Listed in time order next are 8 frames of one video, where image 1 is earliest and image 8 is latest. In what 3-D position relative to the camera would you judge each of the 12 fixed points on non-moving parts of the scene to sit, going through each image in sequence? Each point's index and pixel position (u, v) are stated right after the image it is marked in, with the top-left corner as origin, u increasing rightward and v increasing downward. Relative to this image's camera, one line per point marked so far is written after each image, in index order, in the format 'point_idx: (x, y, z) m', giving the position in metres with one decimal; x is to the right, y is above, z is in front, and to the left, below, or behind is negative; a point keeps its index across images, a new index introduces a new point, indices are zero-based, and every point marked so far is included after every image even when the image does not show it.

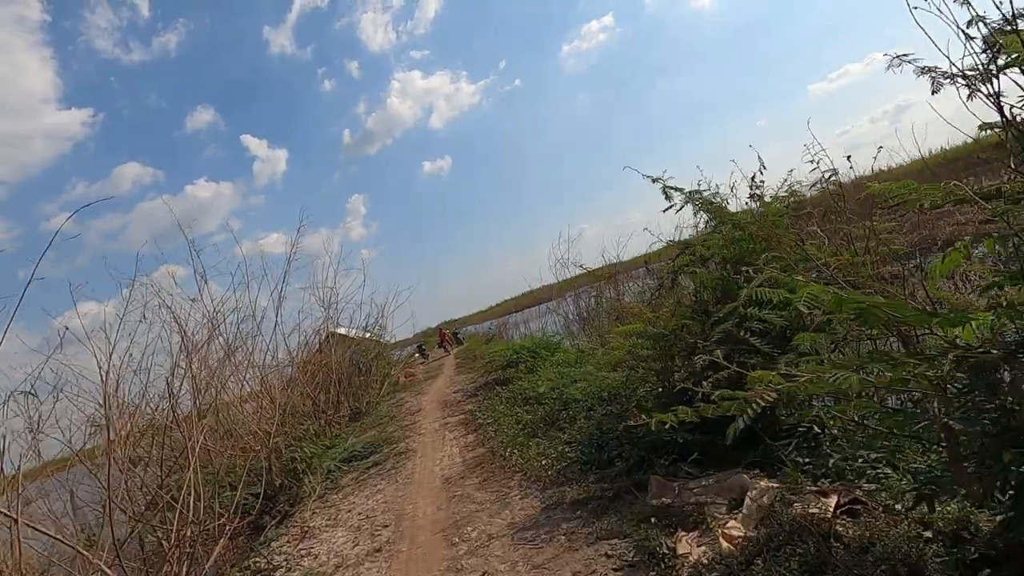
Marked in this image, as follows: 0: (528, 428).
0: (+0.2, -1.9, +7.2) m
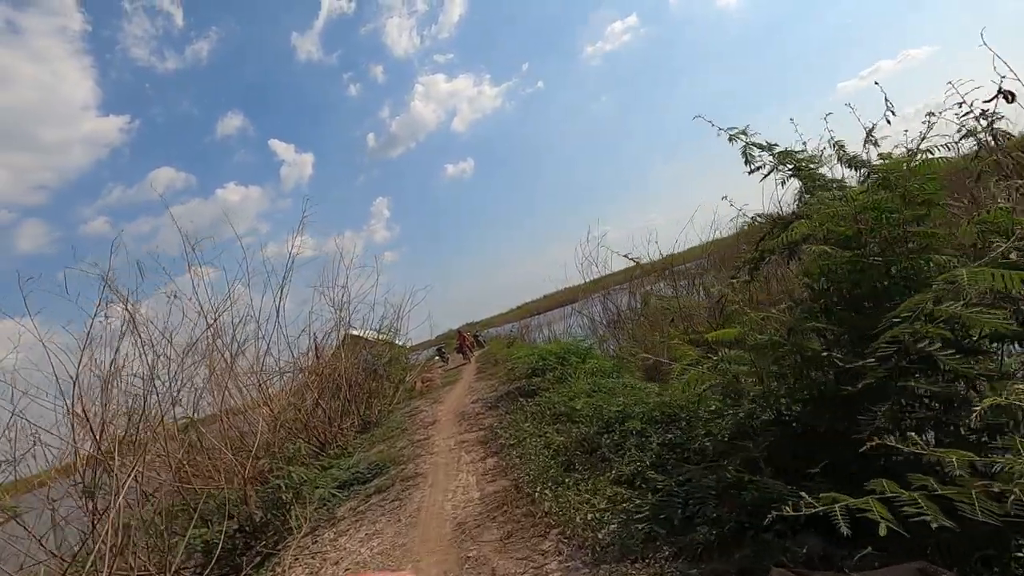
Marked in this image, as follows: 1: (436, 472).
0: (+0.5, -1.8, +5.8) m
1: (-1.0, -2.5, +7.3) m
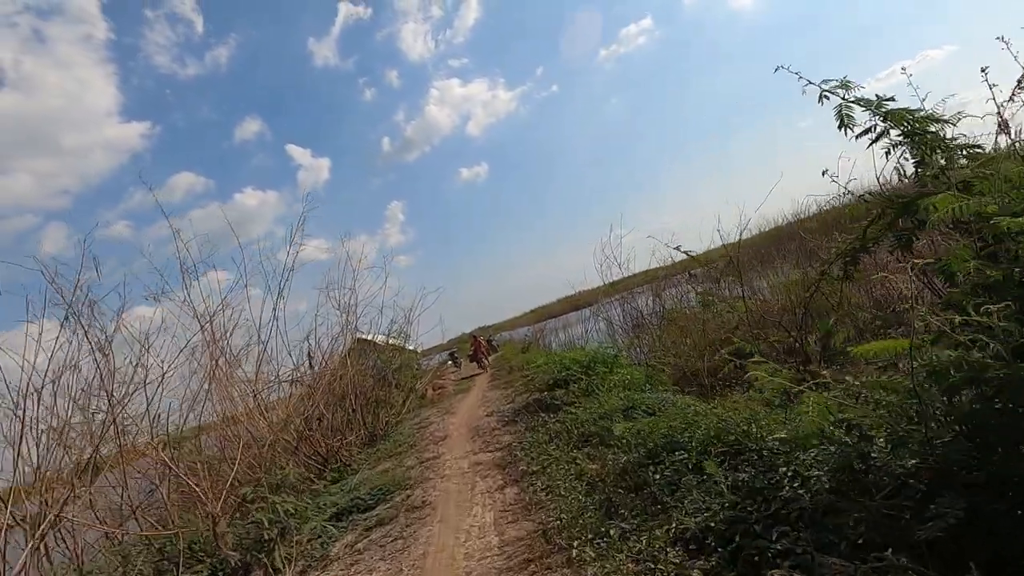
0: (+0.8, -1.8, +4.8) m
1: (-0.8, -2.5, +6.3) m
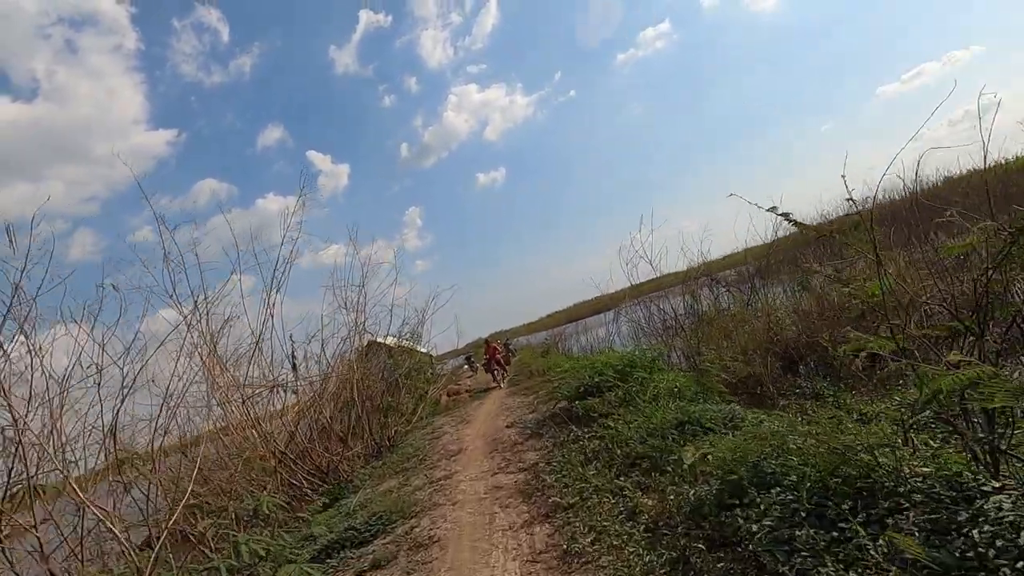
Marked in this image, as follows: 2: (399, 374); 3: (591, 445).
0: (+1.0, -1.6, +3.4) m
1: (-0.5, -2.3, +5.0) m
2: (-2.9, -2.2, +13.5) m
3: (+0.9, -1.8, +6.1) m
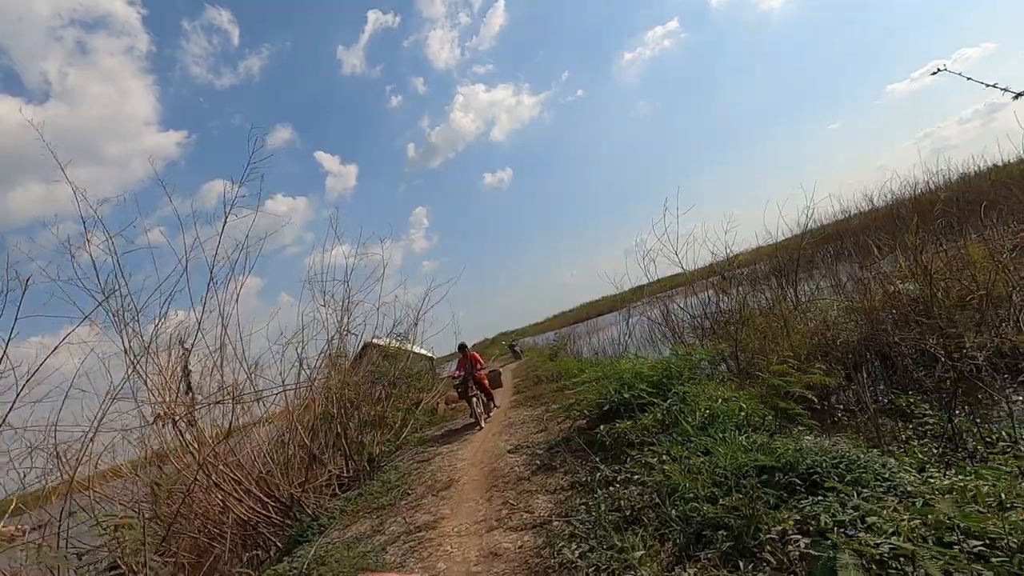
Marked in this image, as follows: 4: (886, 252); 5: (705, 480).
0: (+1.0, -1.5, +1.6) m
1: (-0.5, -2.2, +3.2) m
2: (-2.7, -2.0, +11.7) m
3: (+0.9, -1.7, +4.3) m
4: (+10.0, +0.9, +14.5) m
5: (+1.4, -1.4, +3.9) m
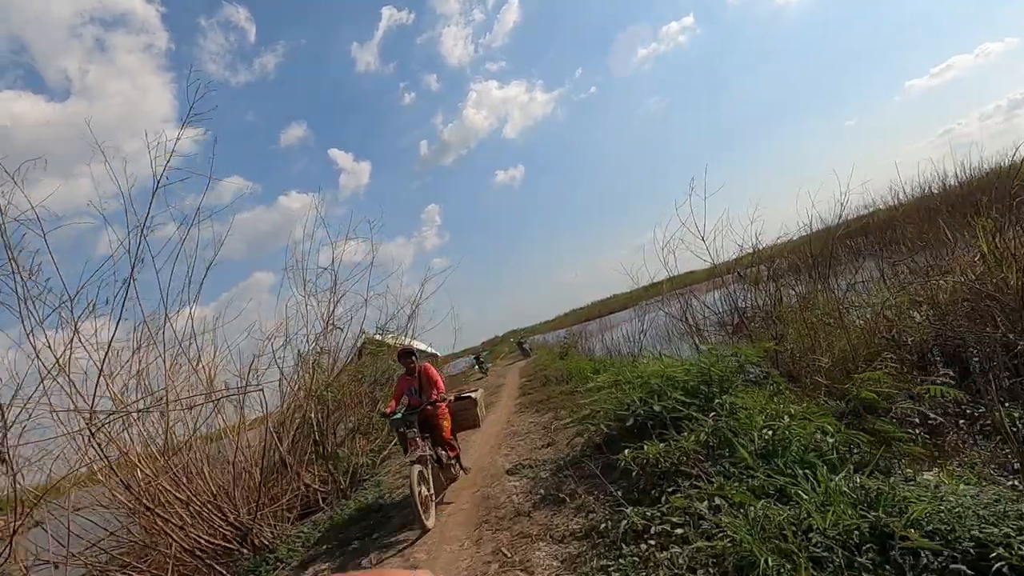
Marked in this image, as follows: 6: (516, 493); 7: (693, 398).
0: (+0.9, -1.4, +0.2) m
1: (-0.6, -2.0, +1.8) m
2: (-2.6, -1.8, +10.4) m
3: (+0.9, -1.5, +2.8) m
4: (+10.1, +1.1, +12.9) m
5: (+1.3, -1.2, +2.5) m
6: (+0.1, -2.0, +5.3) m
7: (+1.8, -1.1, +5.3) m
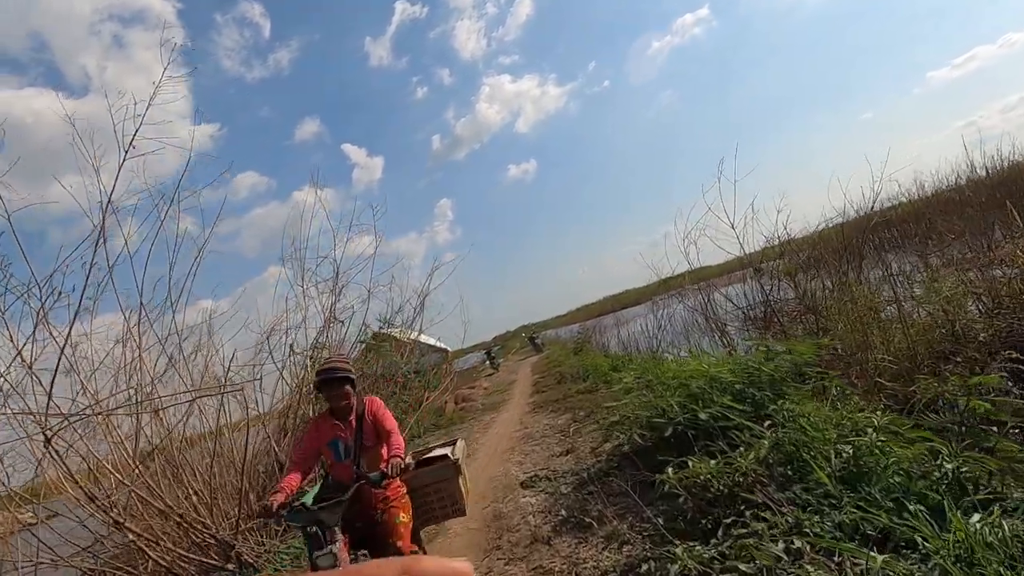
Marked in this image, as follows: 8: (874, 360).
0: (+0.9, -1.3, -0.6) m
1: (-0.5, -1.9, +1.0) m
2: (-2.4, -1.6, +9.7) m
3: (+0.9, -1.4, +2.1) m
4: (+10.5, +1.3, +11.9) m
5: (+1.4, -1.1, +1.7) m
6: (+0.2, -1.9, +4.5) m
7: (+1.9, -0.9, +4.5) m
8: (+4.4, -0.9, +6.6) m
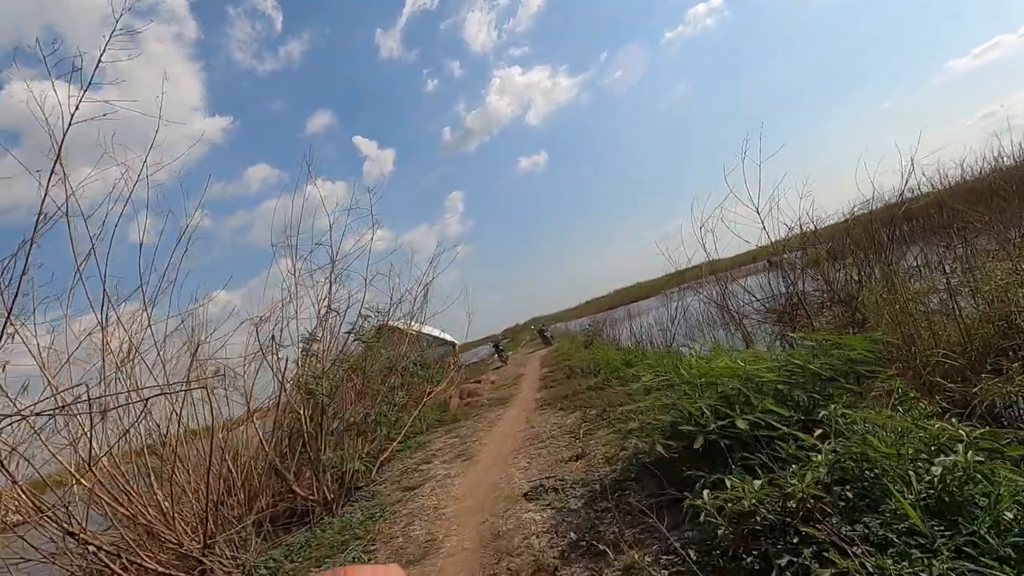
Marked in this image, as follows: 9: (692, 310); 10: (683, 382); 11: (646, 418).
0: (+0.8, -1.2, -1.3) m
1: (-0.6, -1.9, +0.4) m
2: (-2.3, -1.4, +9.1) m
3: (+0.9, -1.3, +1.4) m
4: (+10.6, +1.4, +11.0) m
5: (+1.4, -1.1, +1.0) m
6: (+0.2, -1.8, +3.9) m
7: (+1.9, -0.8, +3.8) m
8: (+4.5, -0.8, +5.9) m
9: (+5.4, -0.5, +15.5) m
10: (+1.5, -0.8, +4.4) m
11: (+1.2, -1.1, +4.3) m
